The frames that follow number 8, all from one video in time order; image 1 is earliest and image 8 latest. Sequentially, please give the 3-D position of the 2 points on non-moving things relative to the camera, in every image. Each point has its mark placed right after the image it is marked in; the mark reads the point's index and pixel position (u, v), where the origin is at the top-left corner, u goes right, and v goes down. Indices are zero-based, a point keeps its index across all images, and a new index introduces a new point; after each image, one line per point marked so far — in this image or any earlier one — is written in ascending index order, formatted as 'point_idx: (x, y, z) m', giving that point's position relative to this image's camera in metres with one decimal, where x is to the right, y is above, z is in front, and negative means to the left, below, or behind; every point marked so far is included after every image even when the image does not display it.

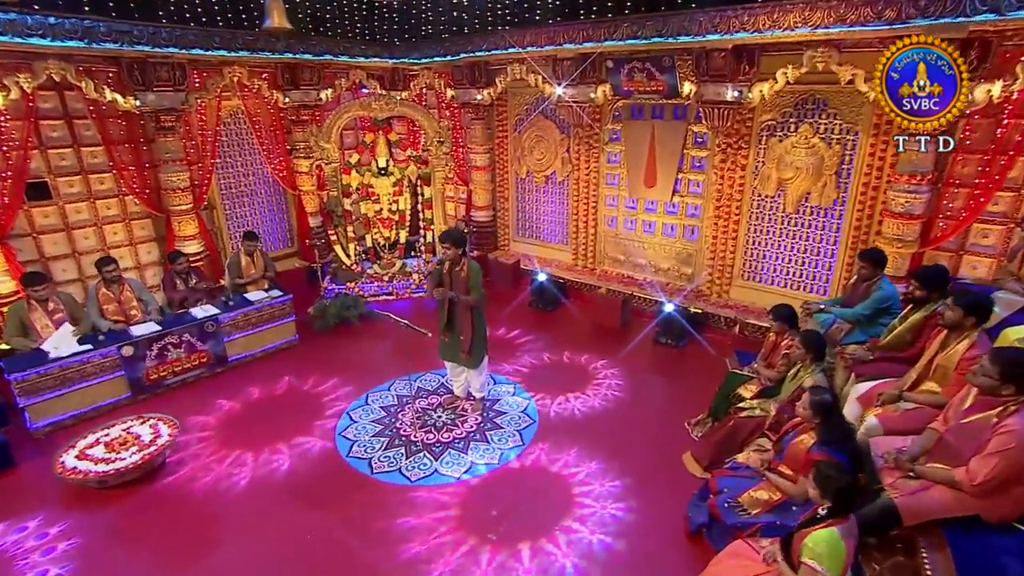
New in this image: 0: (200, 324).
0: (-2.9, -0.3, +6.6) m
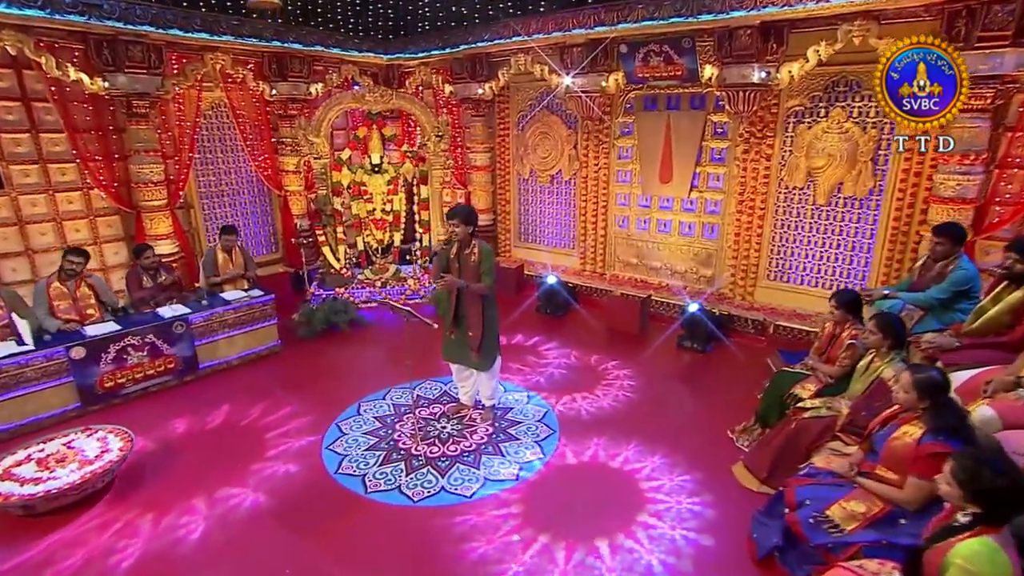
0: (-2.8, -0.3, +5.9) m
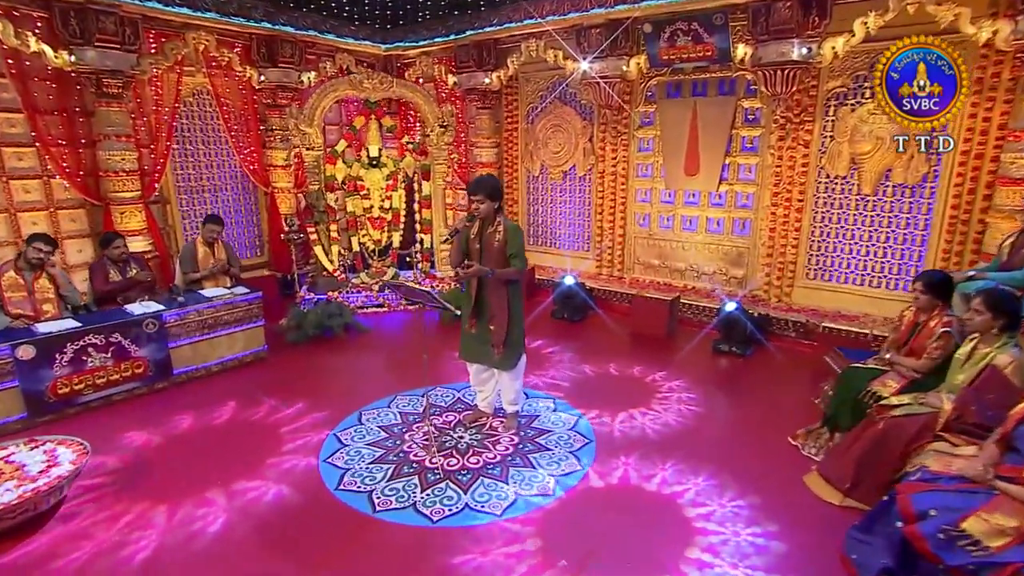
0: (-2.6, -0.2, +5.1) m
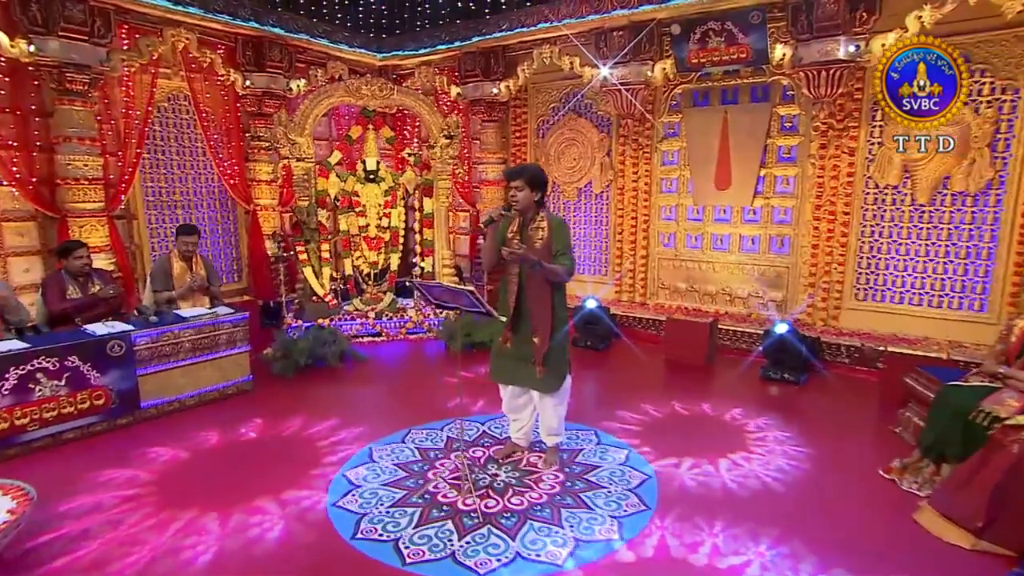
0: (-2.4, -0.3, +4.2) m
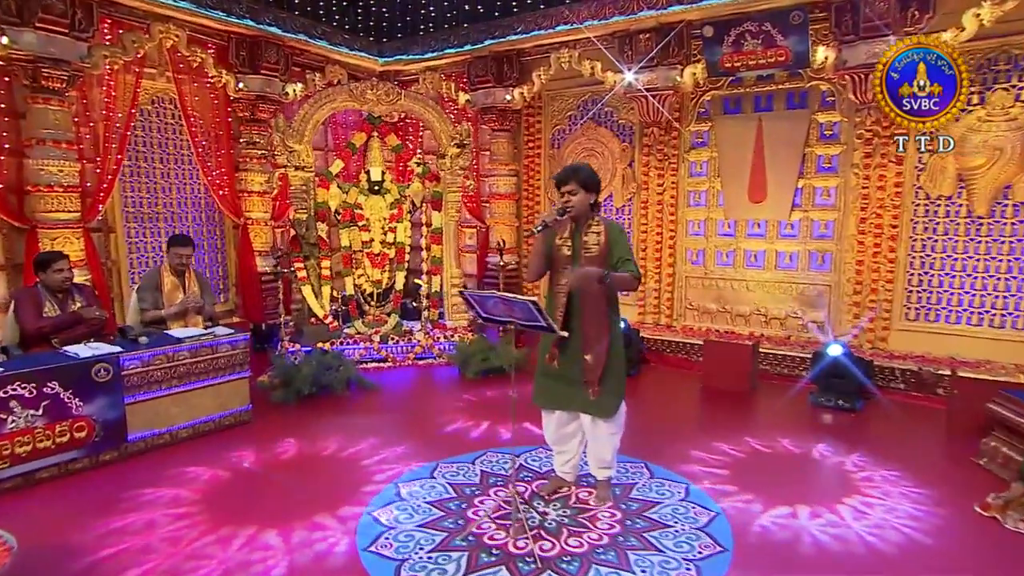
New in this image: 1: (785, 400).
0: (-2.1, -0.4, +3.6) m
1: (+1.9, -0.8, +5.2) m
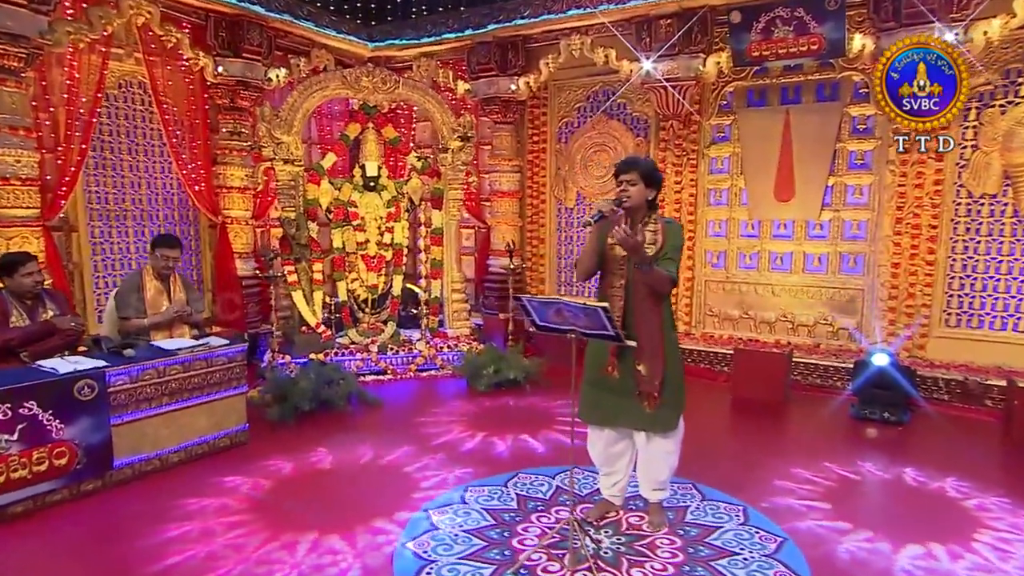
0: (-1.9, -0.4, +3.0) m
1: (+2.0, -0.8, +4.8) m
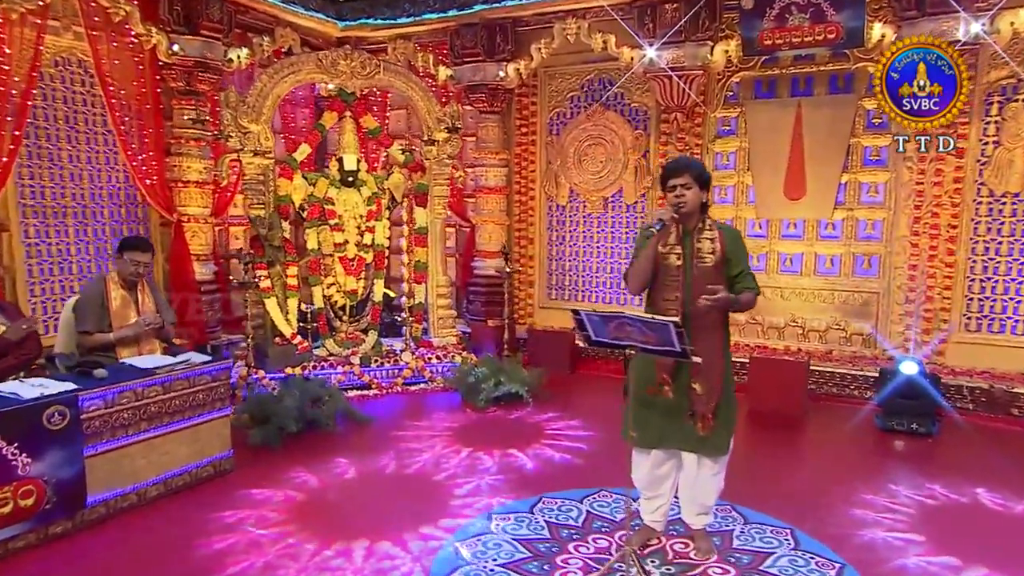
0: (-1.8, -0.5, +2.4) m
1: (+2.1, -0.8, +4.5) m
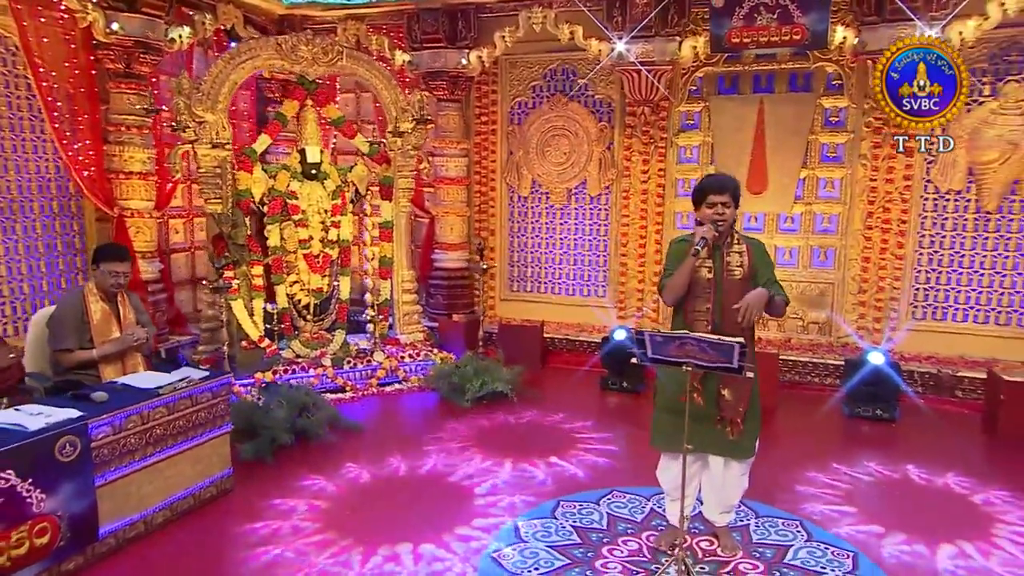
0: (-1.6, -0.6, +2.1) m
1: (+2.0, -0.8, +4.7) m
